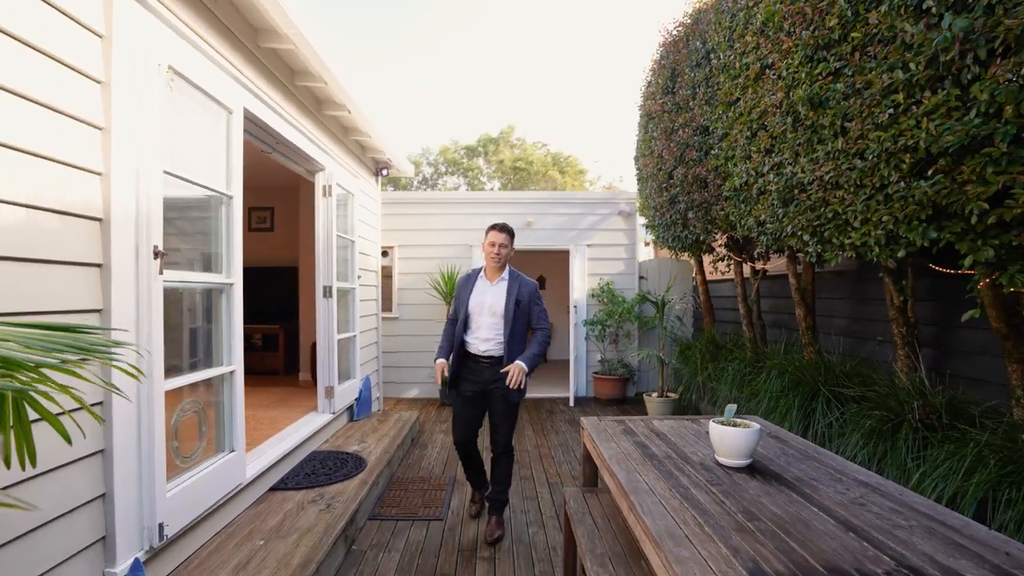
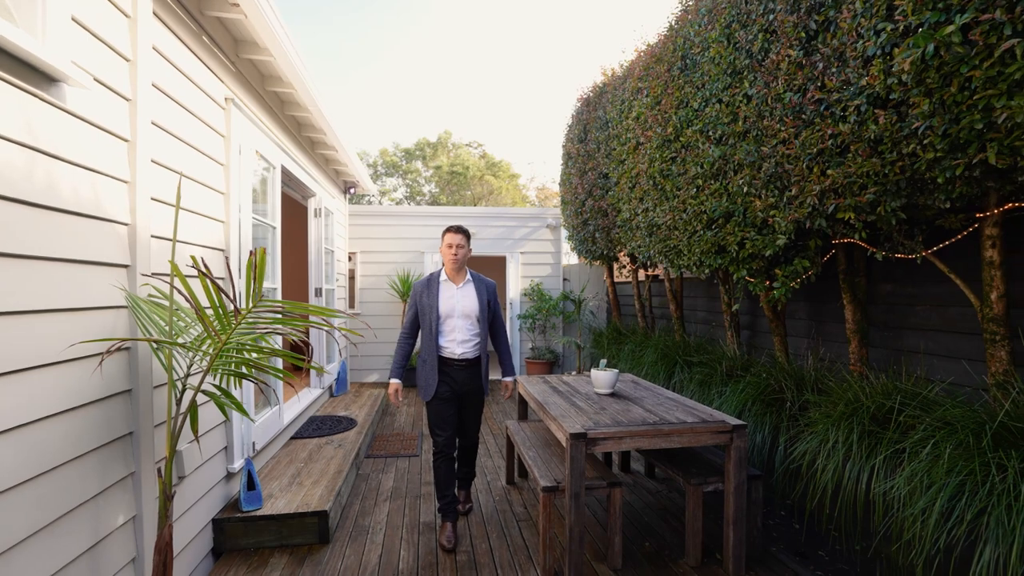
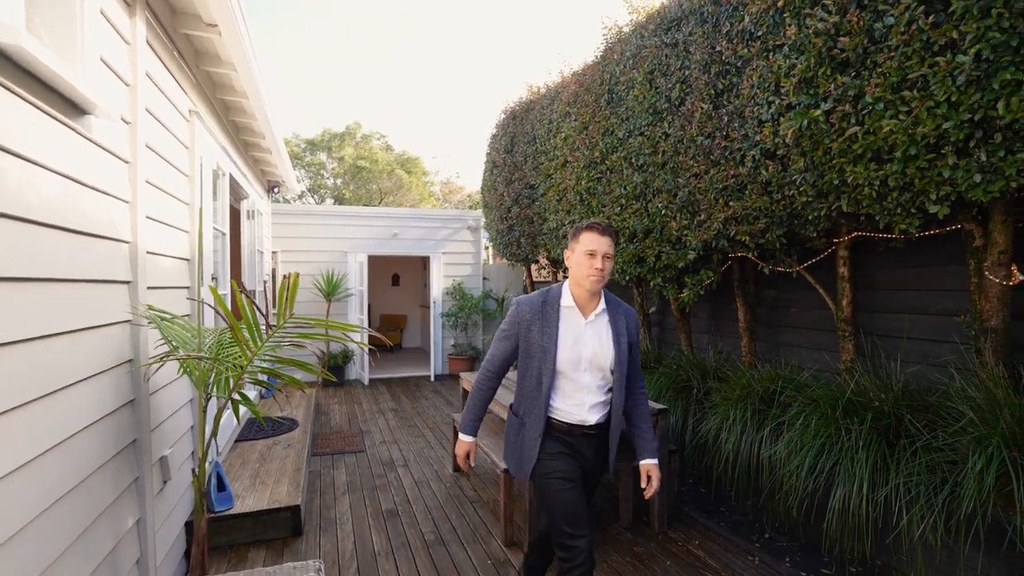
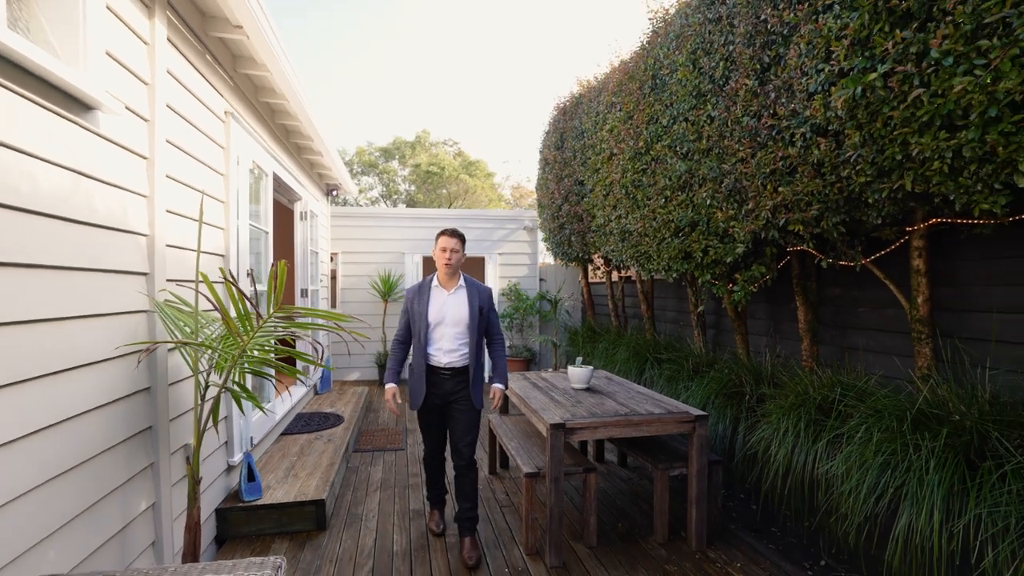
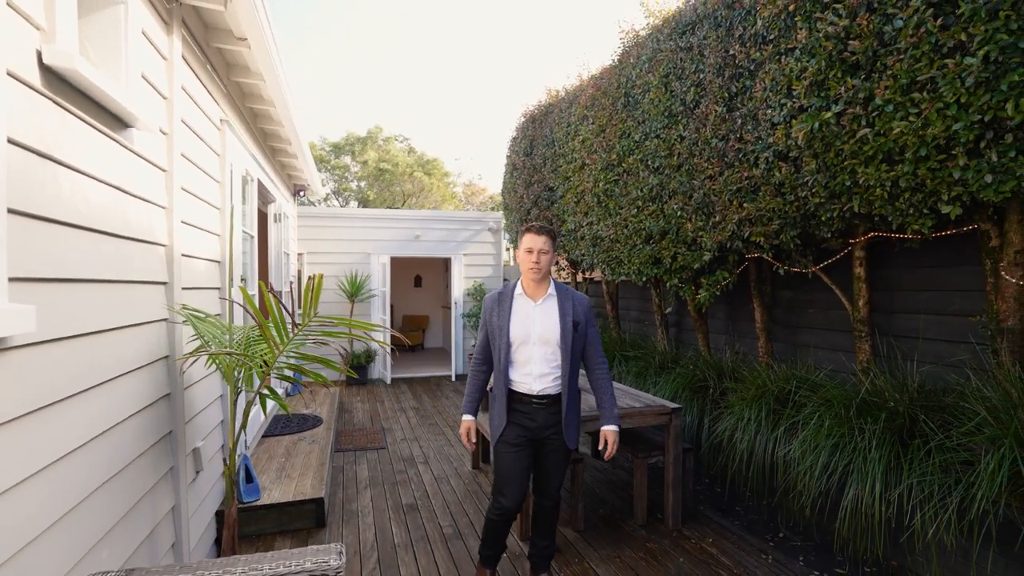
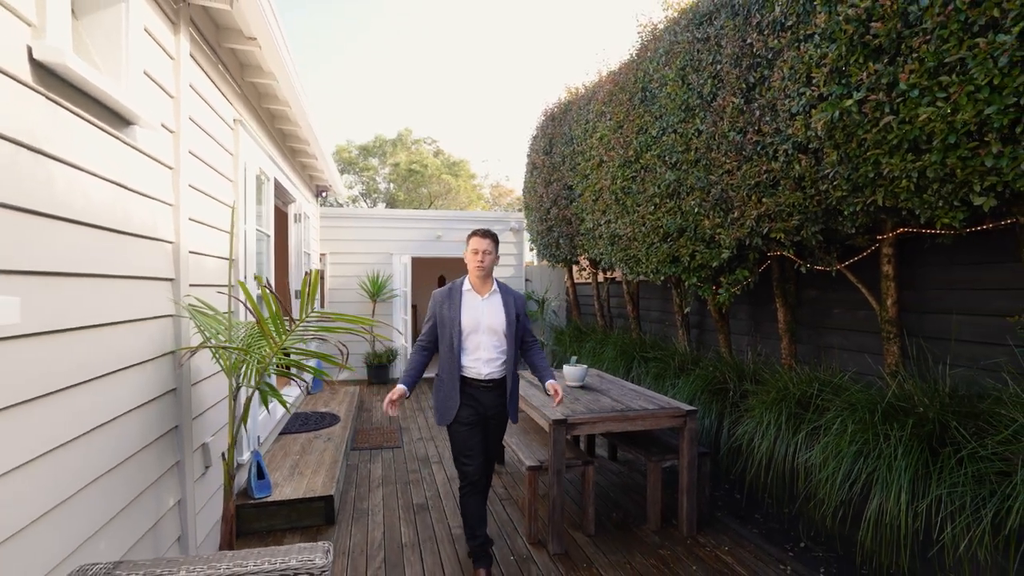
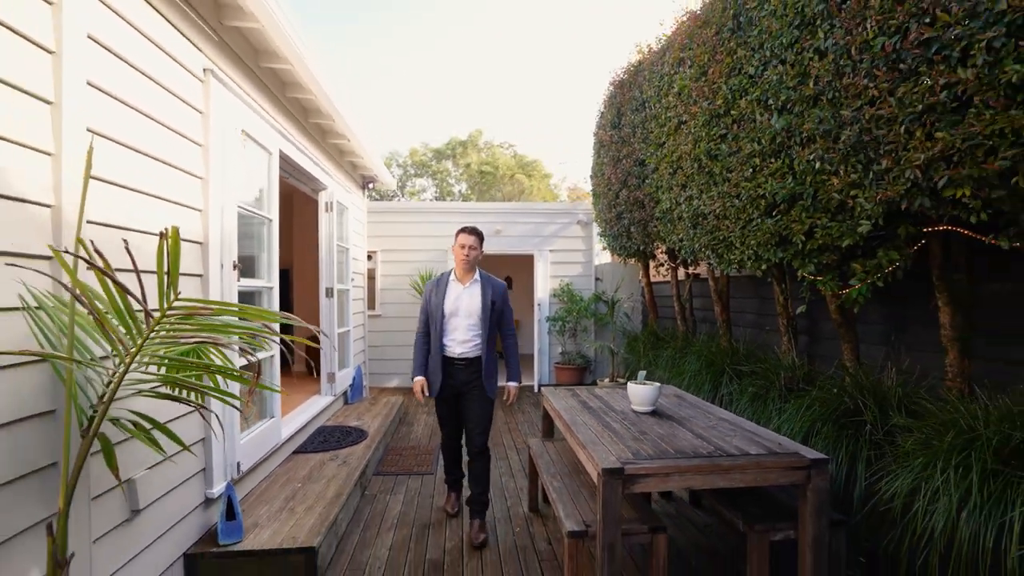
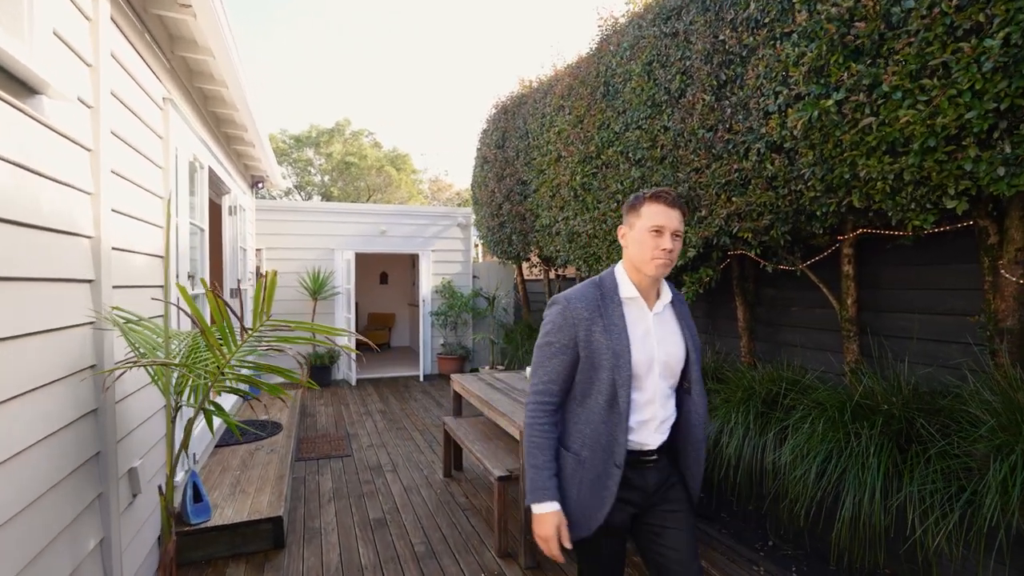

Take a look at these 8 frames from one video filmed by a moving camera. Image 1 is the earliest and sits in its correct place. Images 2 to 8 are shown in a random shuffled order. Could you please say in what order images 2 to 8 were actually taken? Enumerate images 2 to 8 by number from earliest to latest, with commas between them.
7, 2, 4, 6, 5, 3, 8
